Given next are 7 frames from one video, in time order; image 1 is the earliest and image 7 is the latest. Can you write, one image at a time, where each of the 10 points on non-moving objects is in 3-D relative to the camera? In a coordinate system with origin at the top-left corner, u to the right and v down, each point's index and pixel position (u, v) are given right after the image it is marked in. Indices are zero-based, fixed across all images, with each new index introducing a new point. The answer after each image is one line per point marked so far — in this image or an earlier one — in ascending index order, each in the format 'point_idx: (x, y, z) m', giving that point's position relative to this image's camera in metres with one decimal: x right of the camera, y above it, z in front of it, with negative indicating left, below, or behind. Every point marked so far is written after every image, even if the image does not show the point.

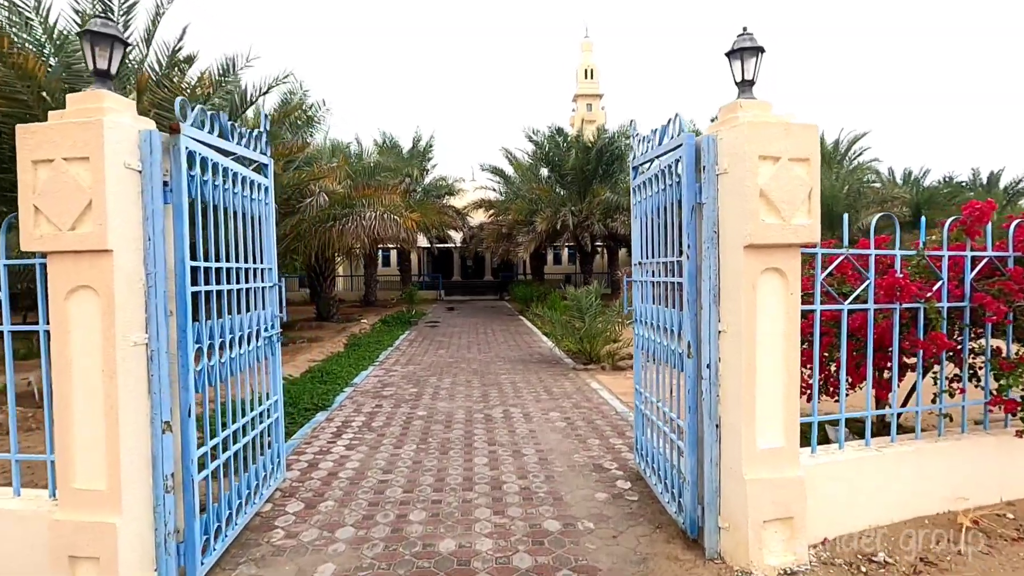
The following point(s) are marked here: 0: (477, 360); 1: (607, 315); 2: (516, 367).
0: (-0.6, -1.4, +10.7) m
1: (+1.6, -0.5, +10.1) m
2: (+0.1, -1.4, +10.0) m
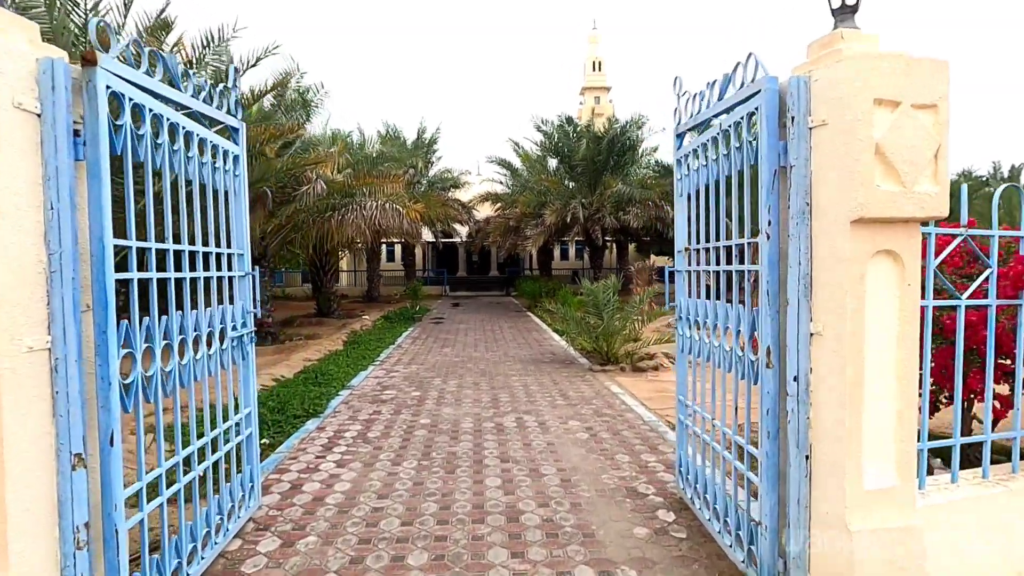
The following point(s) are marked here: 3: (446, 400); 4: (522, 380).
0: (-0.5, -1.3, +10.0) m
1: (+1.8, -0.4, +9.3) m
2: (+0.2, -1.3, +9.2) m
3: (-0.8, -1.3, +7.0) m
4: (+0.1, -1.3, +8.3) m
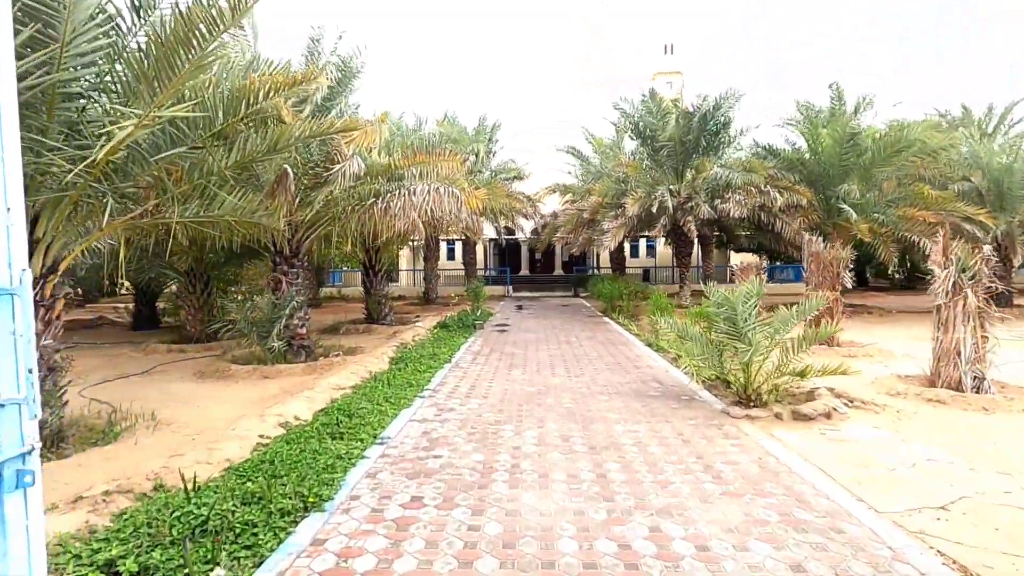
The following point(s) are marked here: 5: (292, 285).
0: (+0.7, -1.3, +7.4) m
1: (+2.9, -0.5, +6.5) m
2: (+1.4, -1.4, +6.6) m
3: (+0.1, -1.4, +4.5) m
4: (+1.2, -1.4, +5.6) m
5: (-3.9, +0.1, +10.2) m
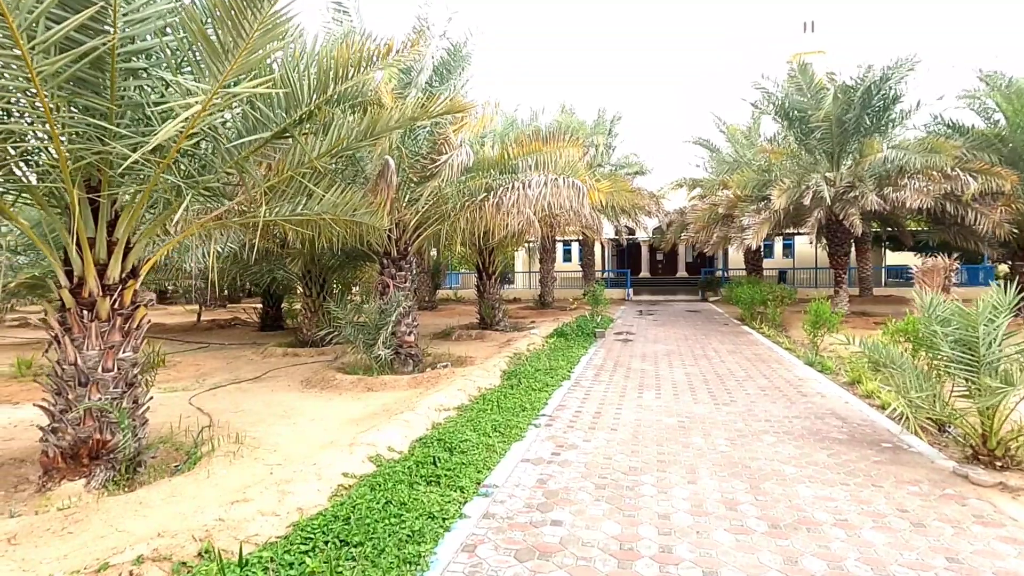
0: (+2.1, -1.4, +5.9) m
1: (+4.1, -0.6, +4.6) m
2: (+2.6, -1.4, +4.9) m
3: (+0.9, -1.5, +3.1) m
4: (+2.2, -1.5, +4.1) m
5: (-1.8, 0.0, +9.5) m
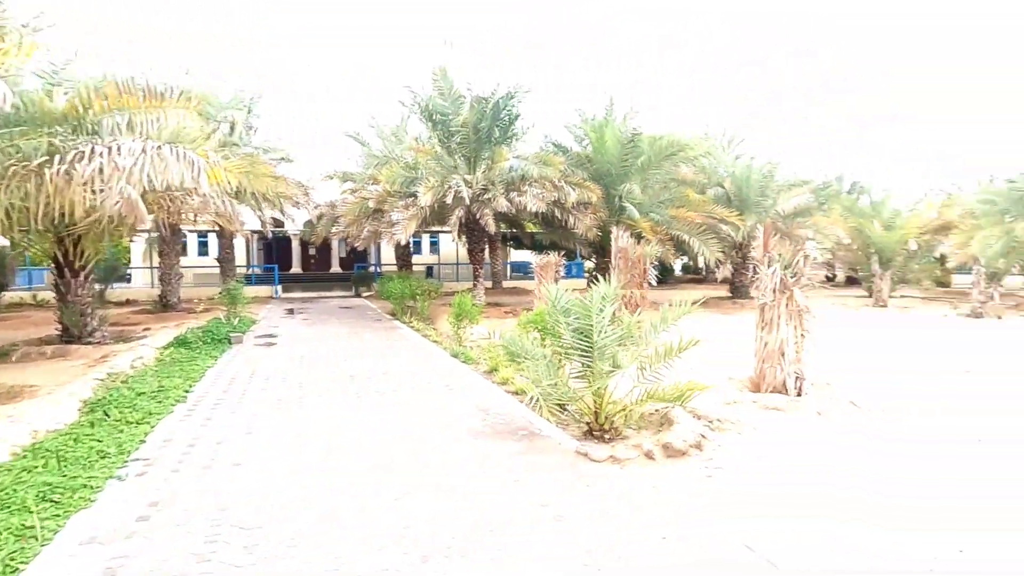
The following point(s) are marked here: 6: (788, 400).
0: (-1.3, -1.4, +5.3) m
1: (+1.0, -0.5, +5.3) m
2: (-0.4, -1.4, +4.7) m
3: (-0.8, -1.5, +2.3) m
4: (-0.3, -1.4, +3.8) m
5: (-6.6, -0.1, +6.1) m
6: (+3.0, -1.2, +6.3) m
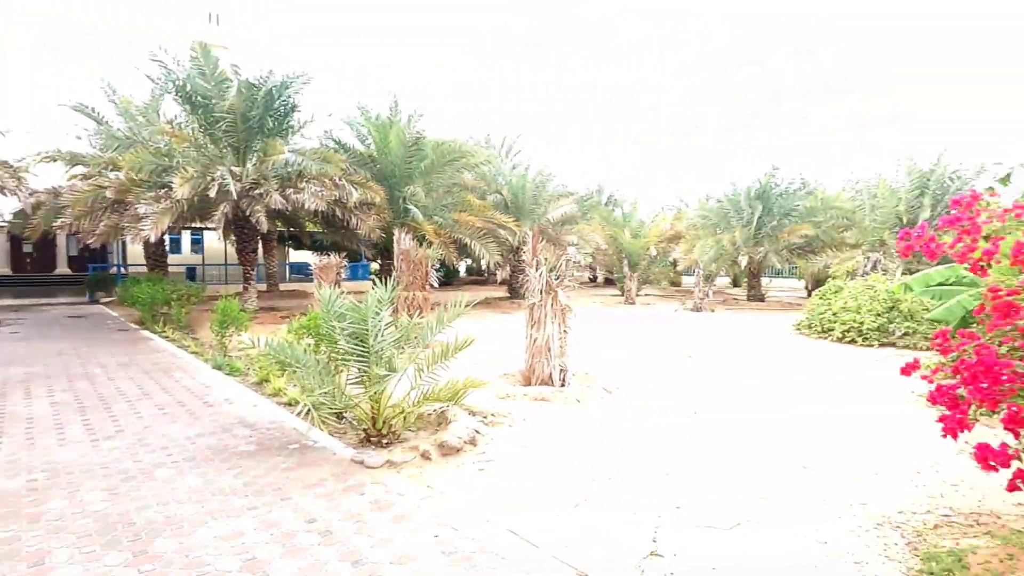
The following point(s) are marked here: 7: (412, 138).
0: (-3.2, -1.4, +4.5) m
1: (-1.0, -0.5, +5.2) m
2: (-2.2, -1.4, +4.2) m
3: (-1.7, -1.5, +1.8) m
4: (-1.7, -1.5, +3.4) m
5: (-8.5, -0.1, +3.4) m
6: (+0.5, -1.2, +6.9) m
7: (-2.8, +4.2, +16.2) m
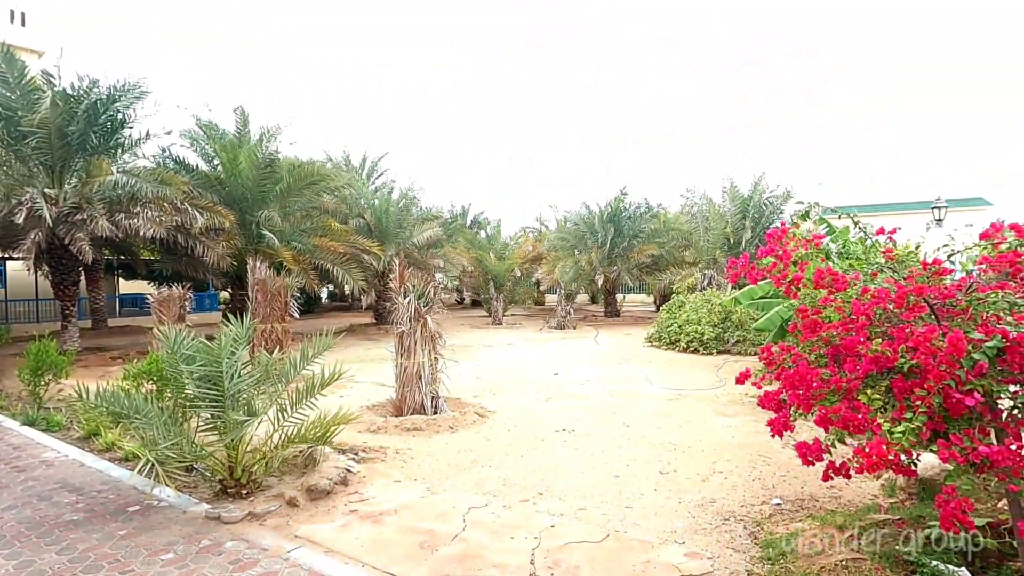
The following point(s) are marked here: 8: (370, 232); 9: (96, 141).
0: (-4.0, -1.8, +3.6) m
1: (-2.1, -0.8, +4.9) m
2: (-3.0, -1.7, +3.6) m
3: (-1.9, -1.7, +1.4) m
4: (-2.3, -1.7, +2.9) m
5: (-9.0, -0.6, +1.4) m
6: (-1.0, -1.5, +6.8) m
7: (-6.6, +3.4, +15.3) m
8: (-4.6, +1.8, +18.6) m
9: (-9.6, +3.4, +13.4) m
